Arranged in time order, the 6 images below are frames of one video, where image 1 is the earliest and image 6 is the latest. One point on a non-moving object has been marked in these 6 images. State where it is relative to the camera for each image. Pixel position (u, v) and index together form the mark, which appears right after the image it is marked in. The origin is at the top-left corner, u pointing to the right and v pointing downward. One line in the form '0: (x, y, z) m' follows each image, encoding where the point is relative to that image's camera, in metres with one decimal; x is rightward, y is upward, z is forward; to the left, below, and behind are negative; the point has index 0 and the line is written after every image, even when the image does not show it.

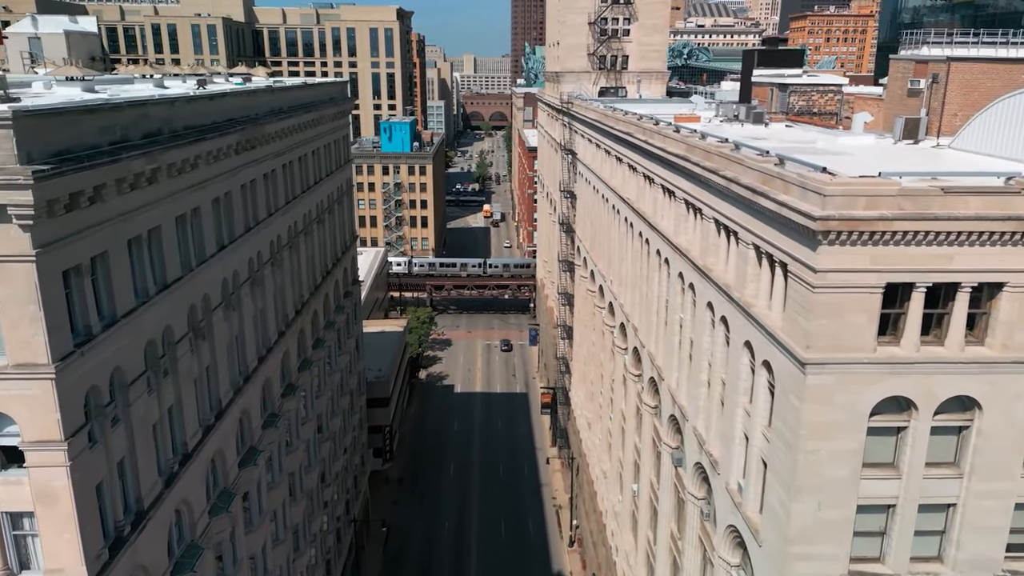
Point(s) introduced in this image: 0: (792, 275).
0: (+6.7, +0.3, +18.2) m
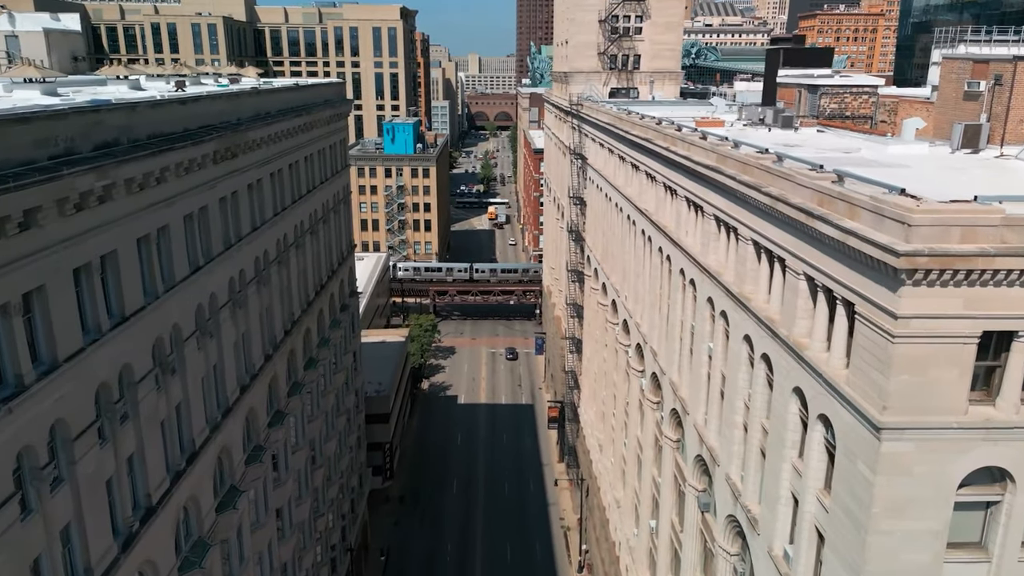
0: (+6.9, -0.6, +15.0) m
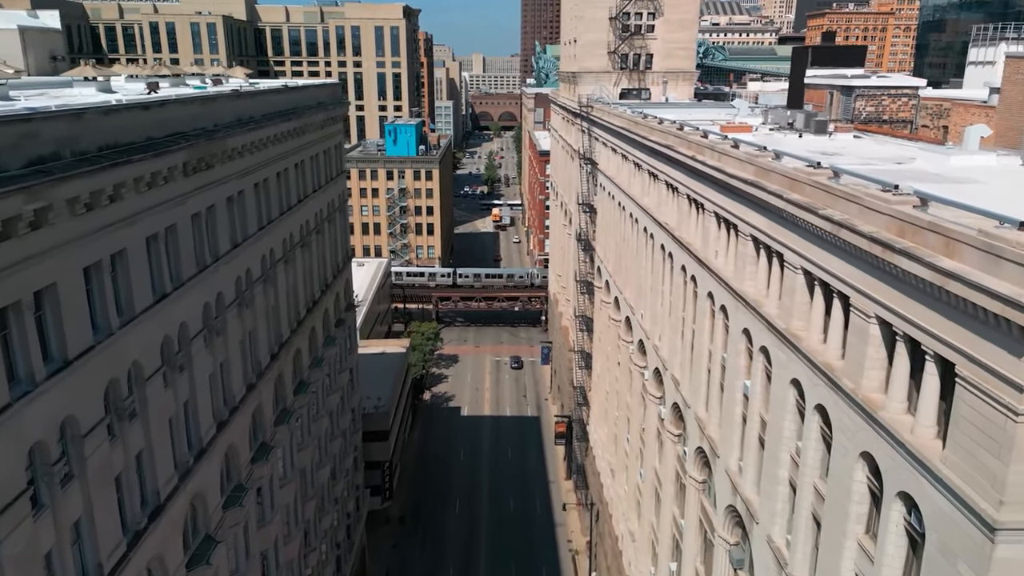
0: (+7.1, -1.5, +12.0) m
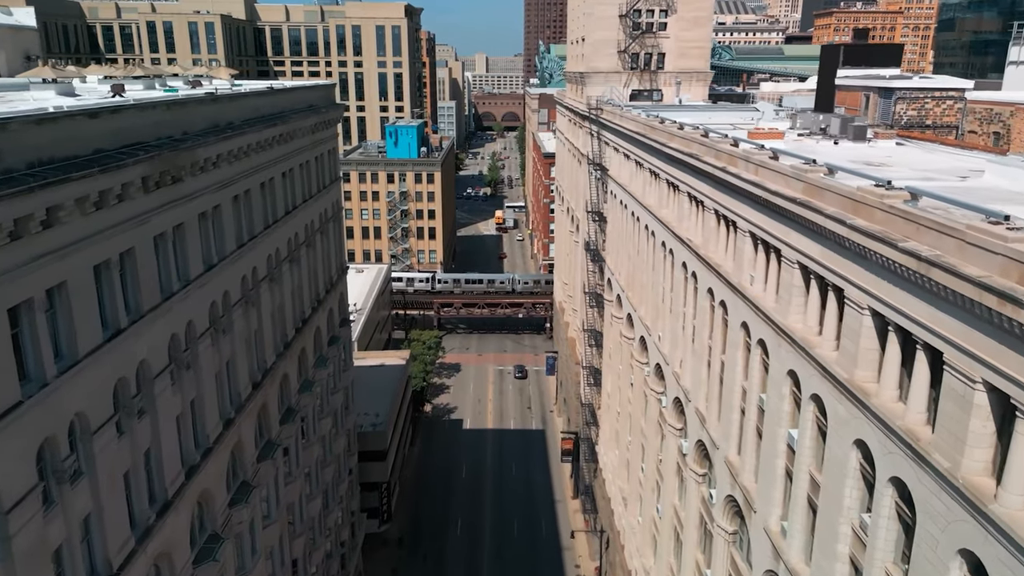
0: (+7.3, -2.4, +8.9) m
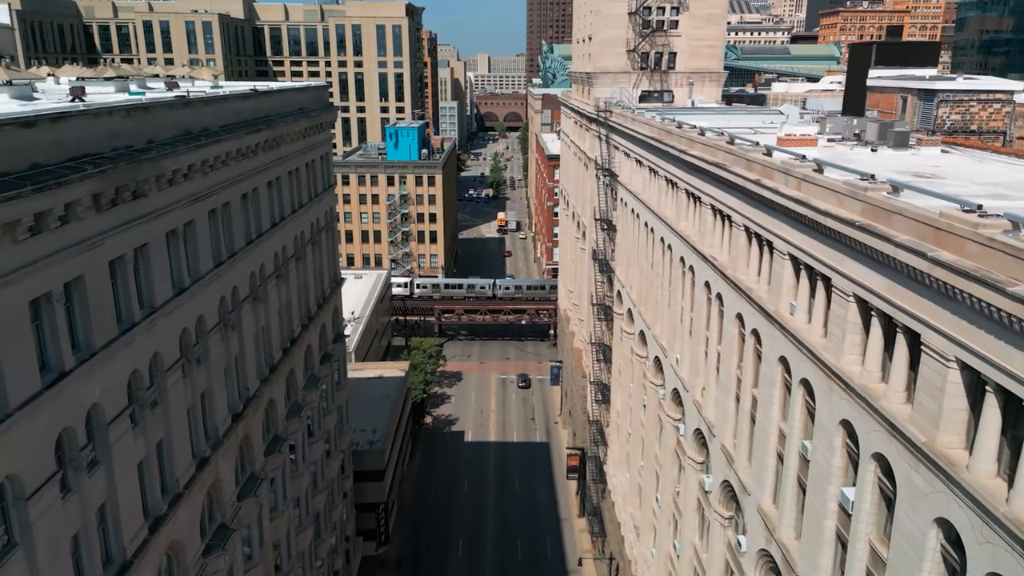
0: (+7.4, -3.2, +6.1) m
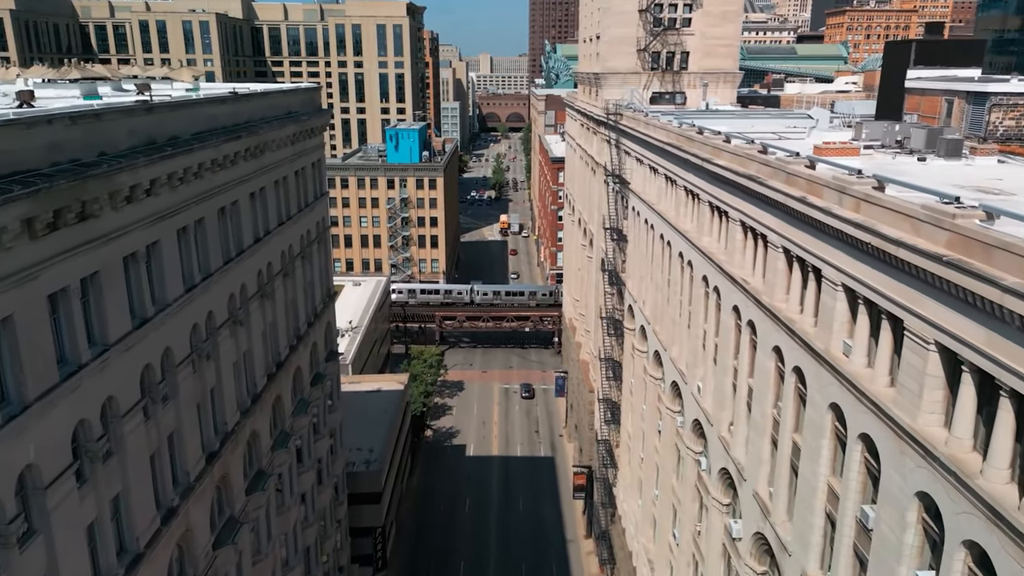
0: (+7.6, -4.0, +3.3) m
